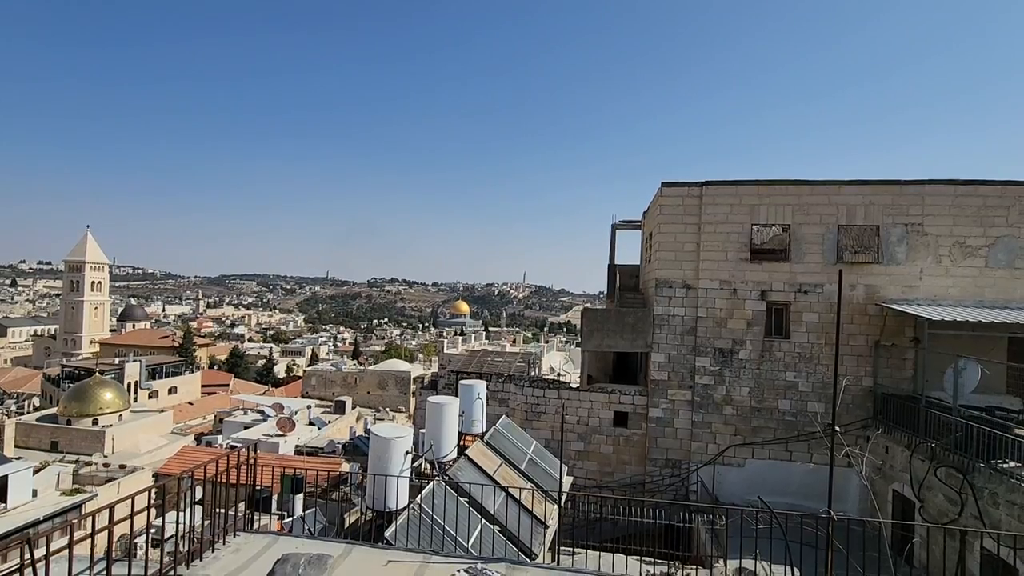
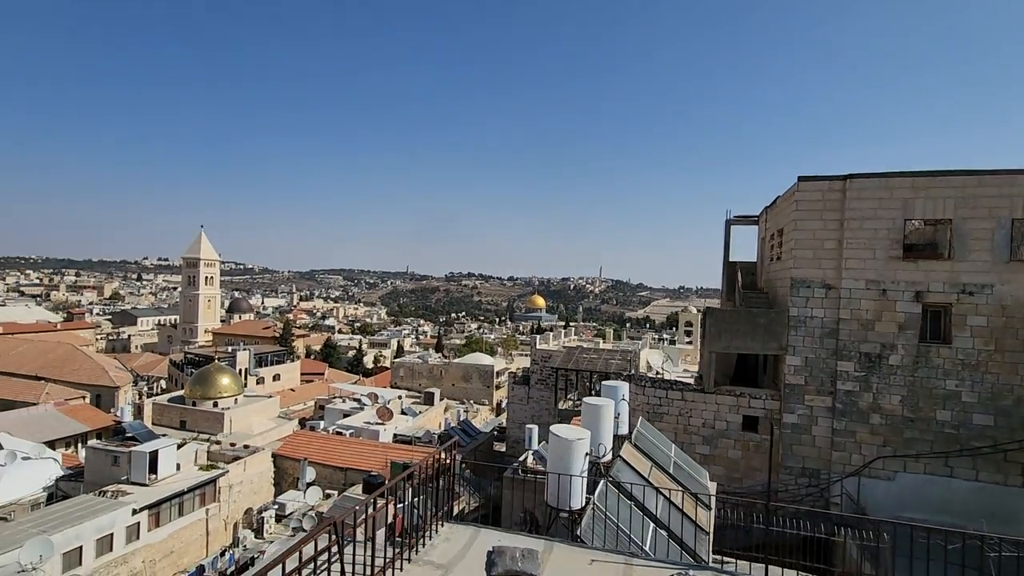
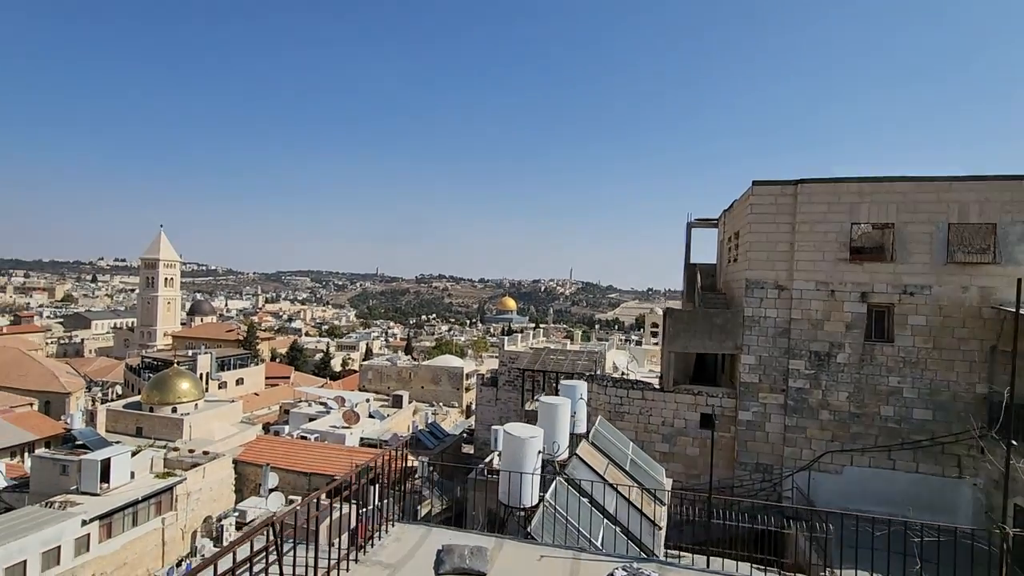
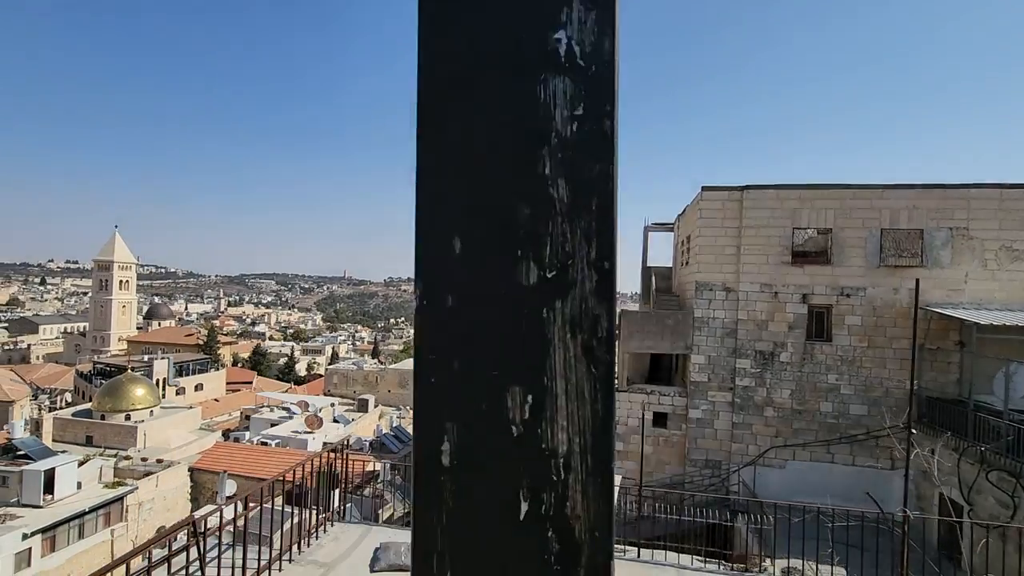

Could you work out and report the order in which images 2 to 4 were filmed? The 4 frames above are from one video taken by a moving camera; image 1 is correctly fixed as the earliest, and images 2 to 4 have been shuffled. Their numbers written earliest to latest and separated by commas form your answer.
4, 3, 2
